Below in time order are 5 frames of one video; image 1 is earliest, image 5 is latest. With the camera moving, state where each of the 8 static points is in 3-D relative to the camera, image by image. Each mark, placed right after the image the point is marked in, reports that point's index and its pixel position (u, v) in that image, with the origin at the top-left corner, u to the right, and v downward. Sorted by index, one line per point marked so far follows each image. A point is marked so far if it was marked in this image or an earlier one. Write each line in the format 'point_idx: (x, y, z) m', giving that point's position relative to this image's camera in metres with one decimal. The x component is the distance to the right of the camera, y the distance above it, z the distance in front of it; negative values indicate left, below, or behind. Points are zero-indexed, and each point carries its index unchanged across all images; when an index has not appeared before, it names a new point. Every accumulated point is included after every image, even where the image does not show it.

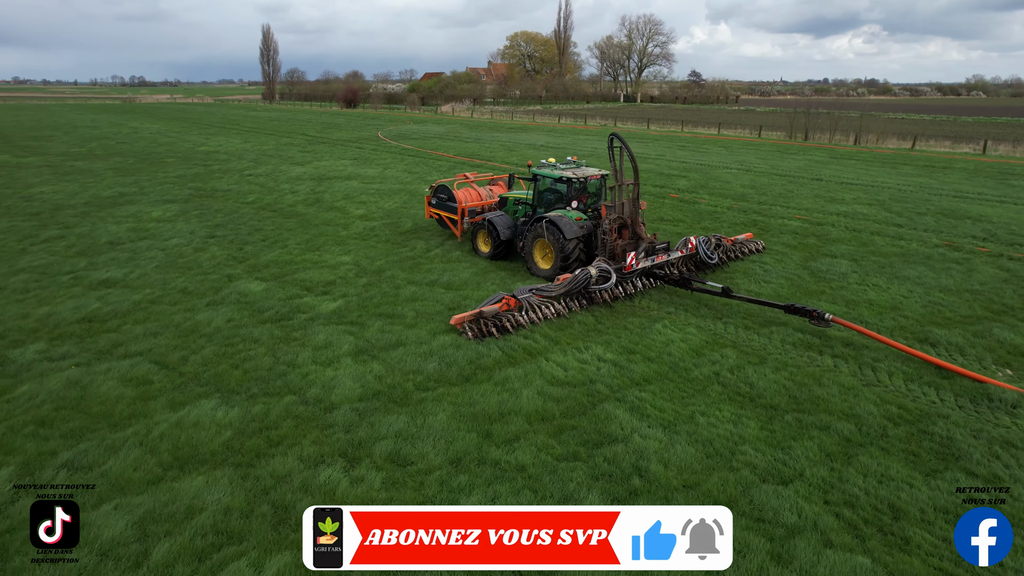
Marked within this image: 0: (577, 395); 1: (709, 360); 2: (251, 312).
0: (+0.6, -0.9, +5.7) m
1: (+1.9, -0.7, +6.5) m
2: (-3.0, -0.3, +7.6) m
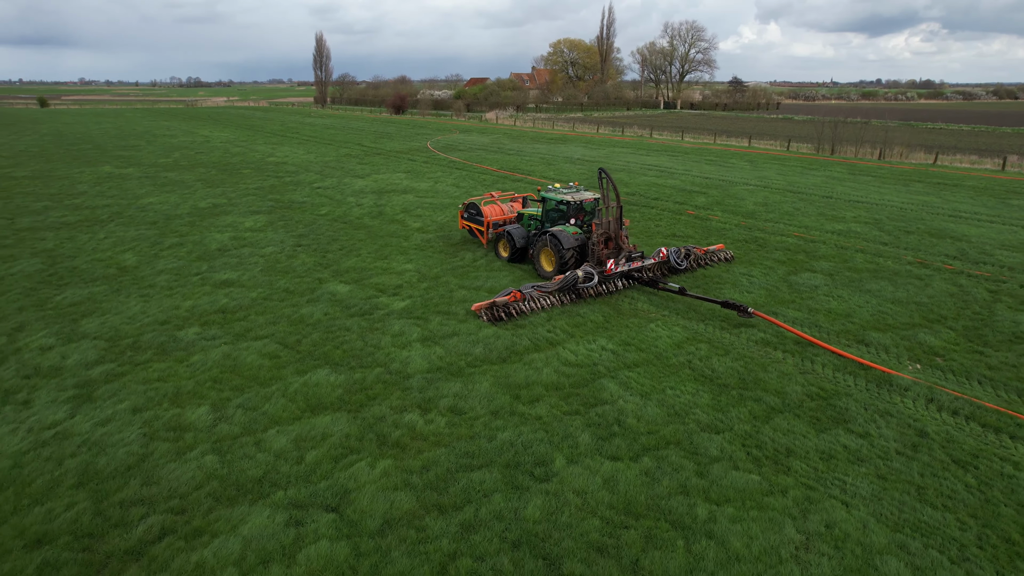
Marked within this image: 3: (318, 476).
0: (+0.8, -1.0, +7.9) m
1: (+2.3, -0.8, +8.6) m
2: (-2.6, -0.3, +10.1) m
3: (-1.8, -1.7, +5.9) m
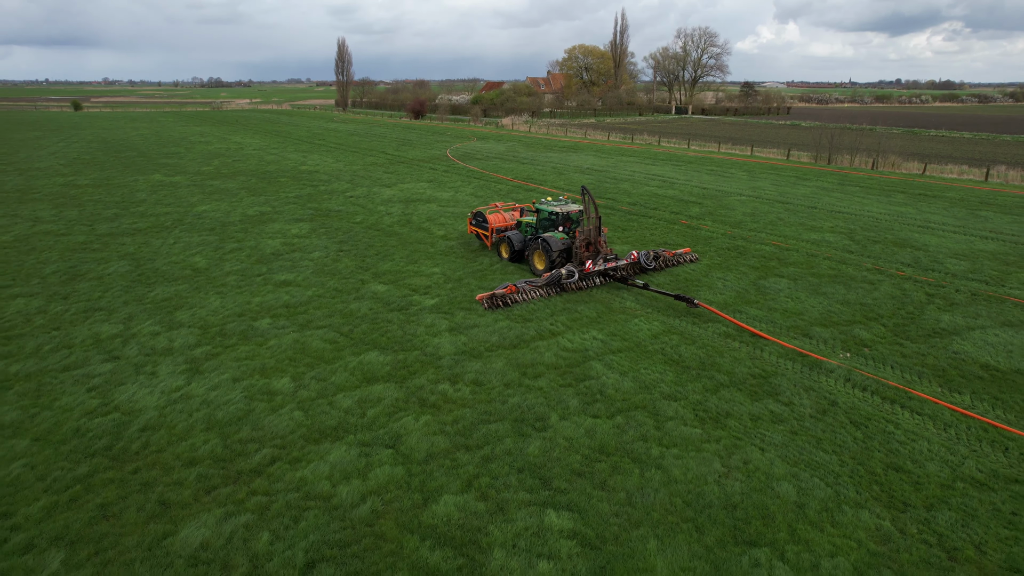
0: (+1.0, -1.1, +10.1) m
1: (+2.4, -0.9, +10.7) m
2: (-2.4, -0.3, +12.3) m
3: (-1.7, -1.7, +8.2) m
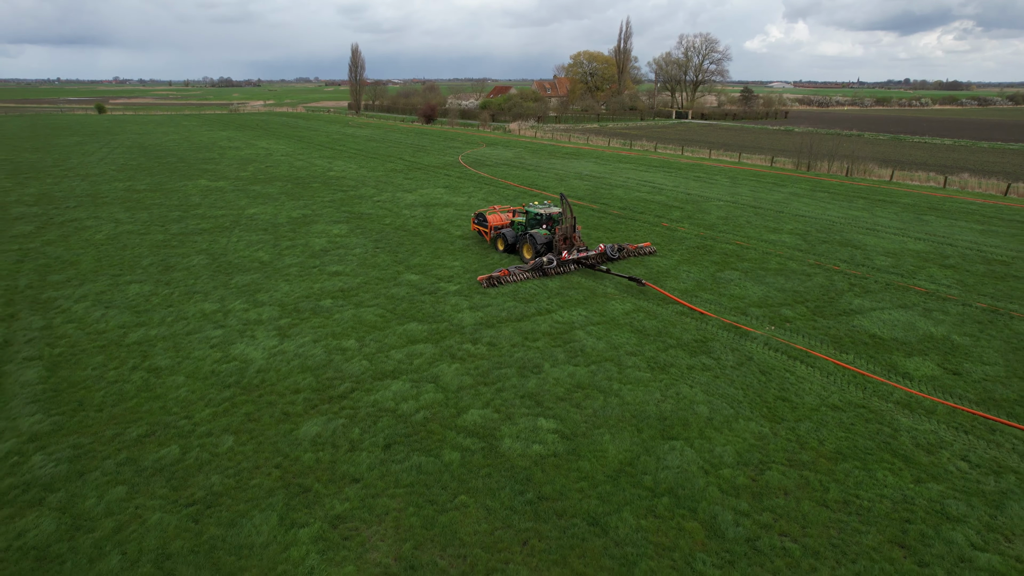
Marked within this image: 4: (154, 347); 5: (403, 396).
0: (+1.1, -0.8, +13.4) m
1: (+2.5, -0.6, +14.1) m
2: (-2.3, 0.0, +15.7) m
3: (-1.6, -1.4, +11.6) m
4: (-6.7, -1.1, +12.3) m
5: (-1.8, -1.8, +10.6) m
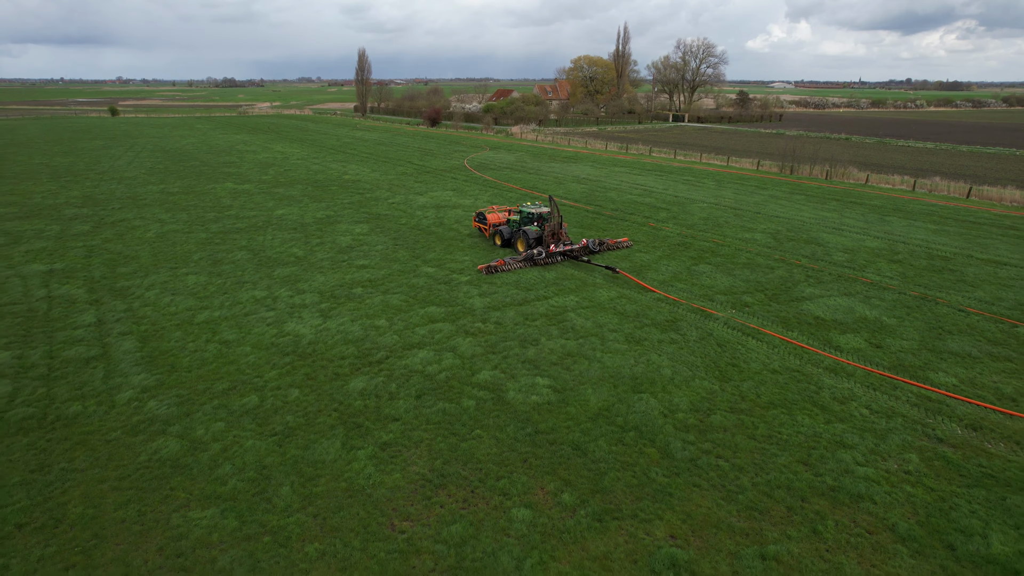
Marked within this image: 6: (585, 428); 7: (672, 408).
0: (+1.2, -0.5, +16.1) m
1: (+2.6, -0.4, +16.7) m
2: (-2.2, +0.2, +18.3) m
3: (-1.5, -1.2, +14.2) m
4: (-6.7, -0.8, +15.0) m
5: (-1.7, -1.5, +13.2) m
6: (+1.2, -2.4, +11.0) m
7: (+2.9, -2.2, +11.7) m
